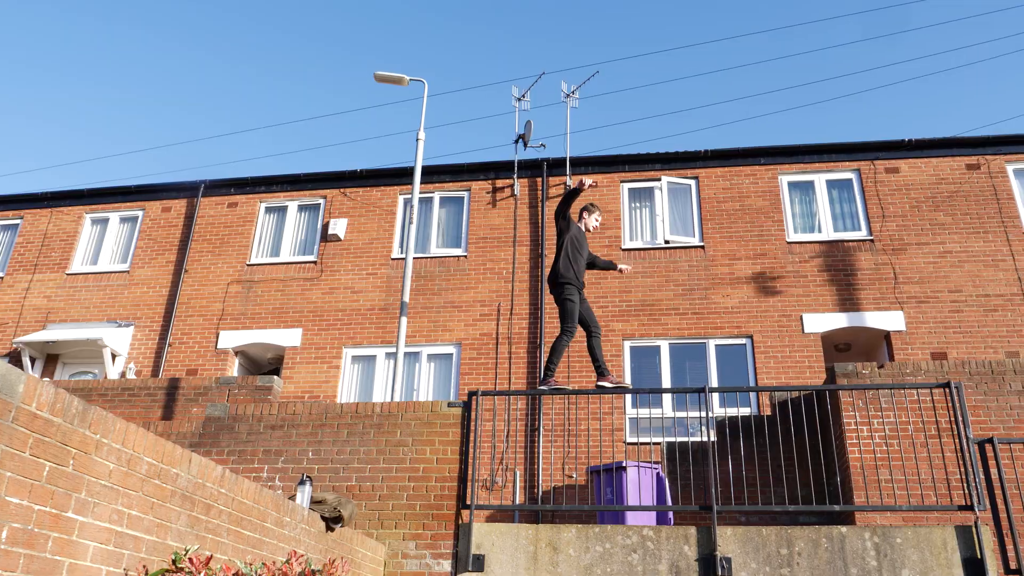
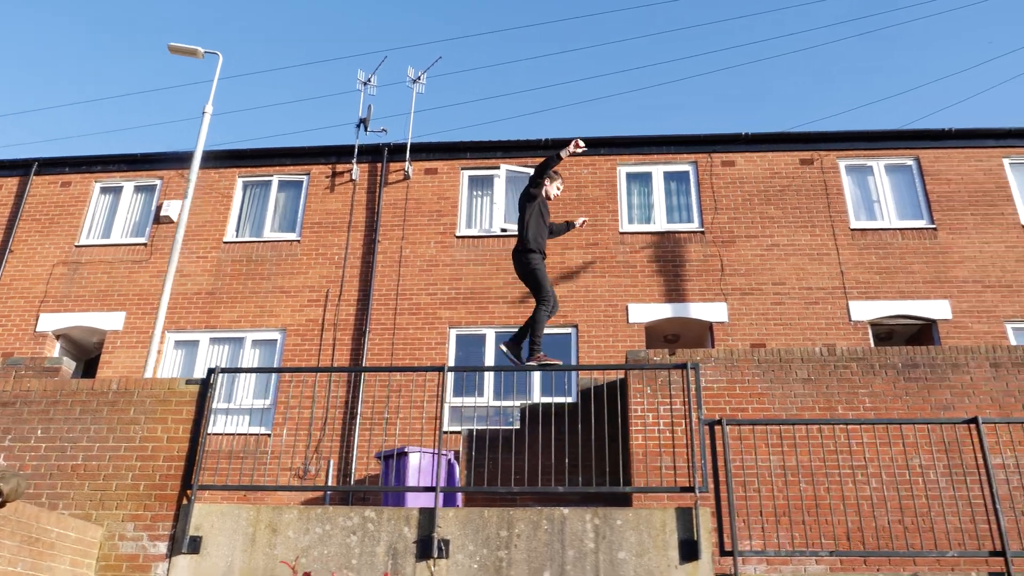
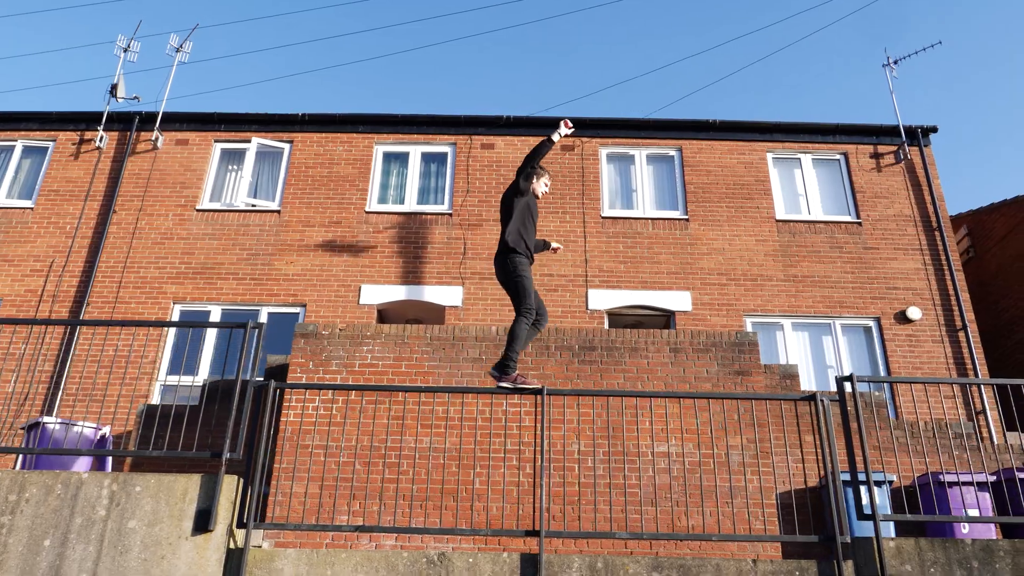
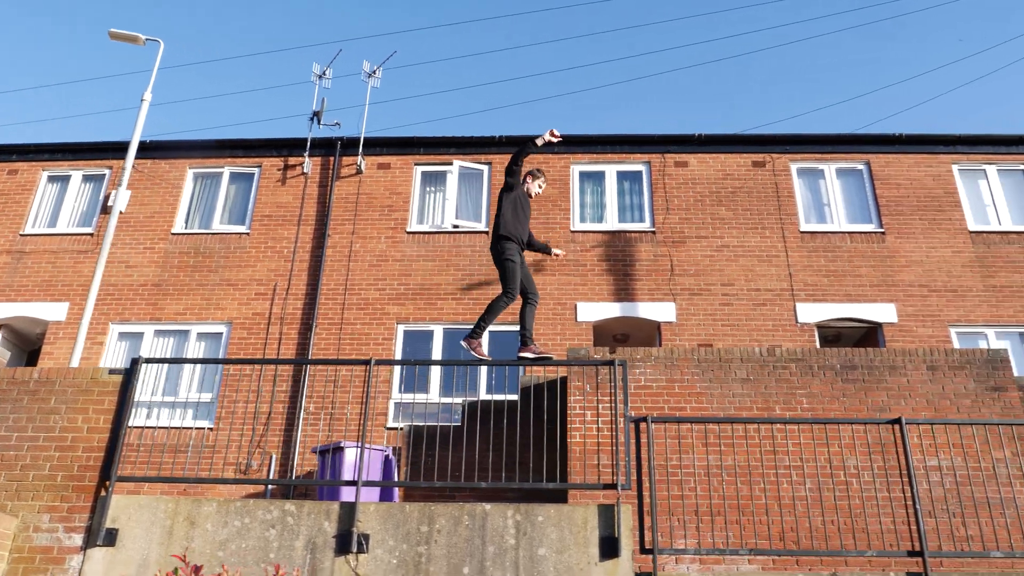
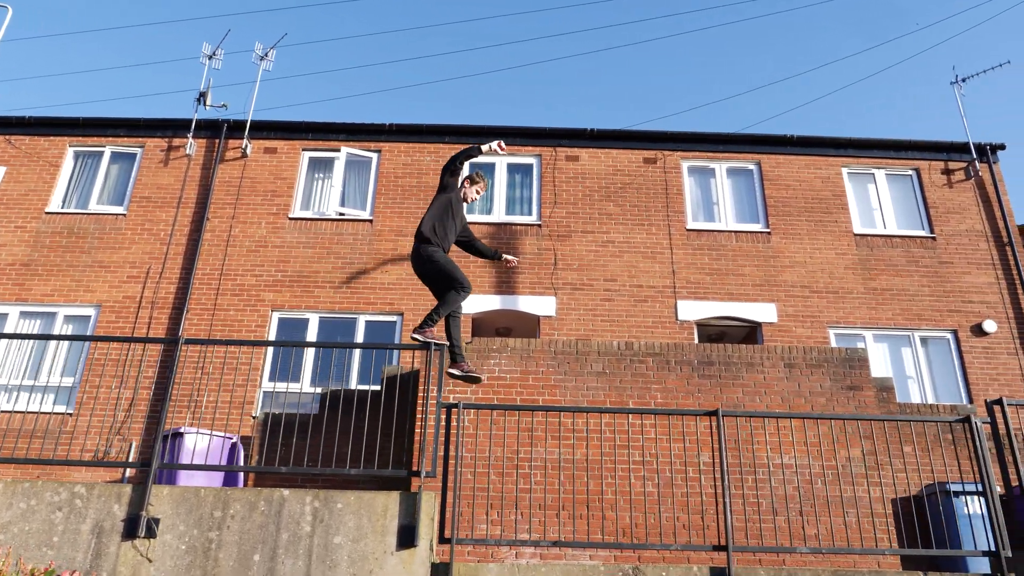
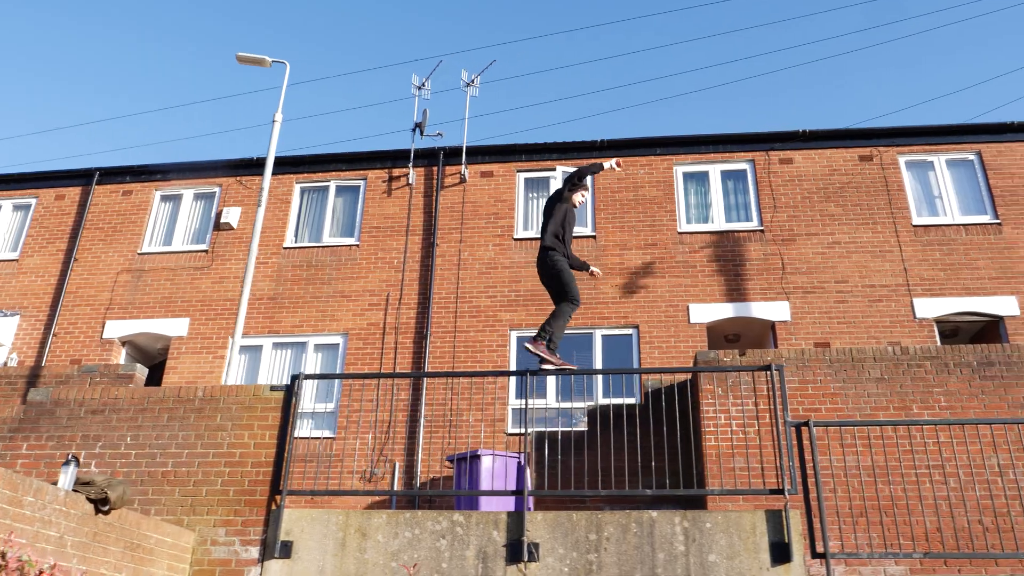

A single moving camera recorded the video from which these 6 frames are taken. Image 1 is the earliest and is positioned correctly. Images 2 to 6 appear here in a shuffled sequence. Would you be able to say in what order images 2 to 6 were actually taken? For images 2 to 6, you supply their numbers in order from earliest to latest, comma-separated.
6, 2, 4, 5, 3
